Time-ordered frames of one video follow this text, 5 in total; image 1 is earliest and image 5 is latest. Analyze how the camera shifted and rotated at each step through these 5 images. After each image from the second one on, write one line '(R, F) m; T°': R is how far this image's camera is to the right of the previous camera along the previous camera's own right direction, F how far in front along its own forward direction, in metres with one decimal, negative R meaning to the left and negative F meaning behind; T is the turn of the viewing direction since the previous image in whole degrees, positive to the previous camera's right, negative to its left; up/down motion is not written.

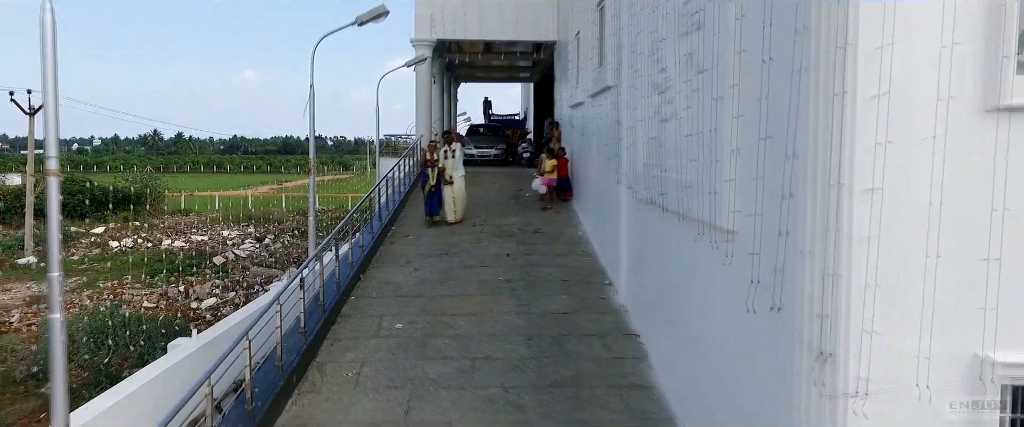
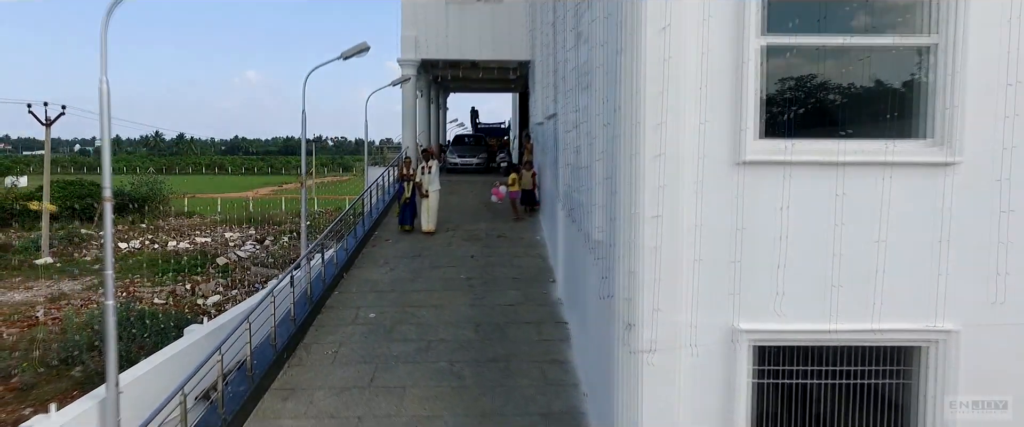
(+0.6, -1.3) m; 0°
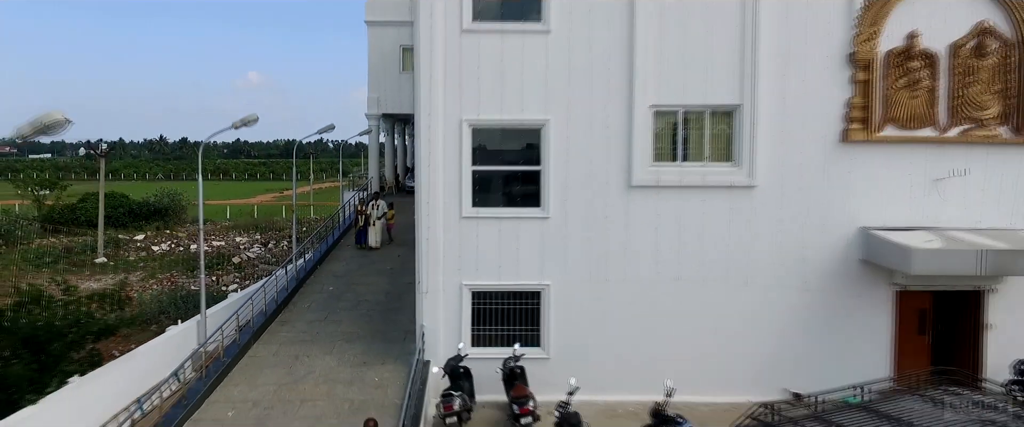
(+2.3, -5.8) m; 0°
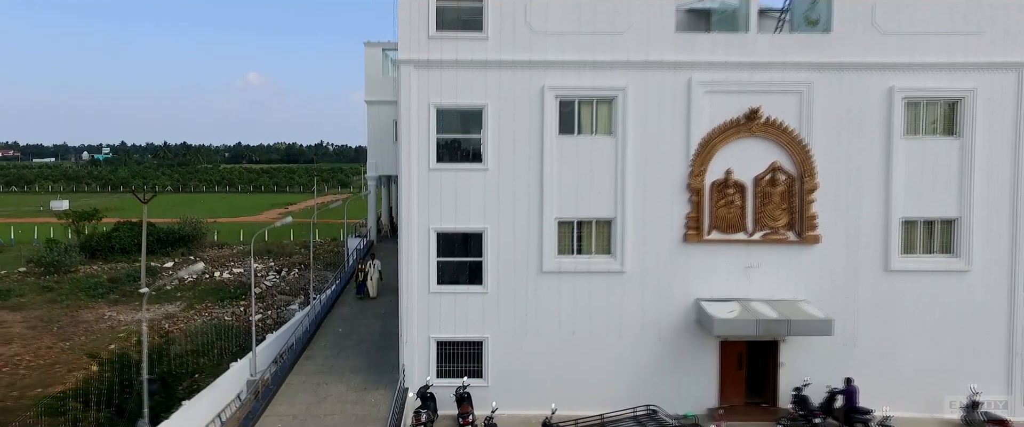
(+1.2, -4.8) m; 0°
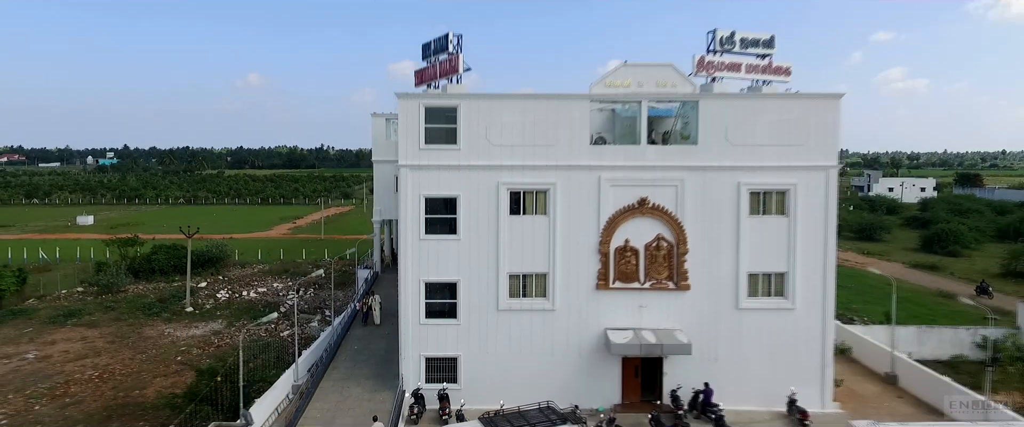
(+1.2, -6.3) m; 0°
